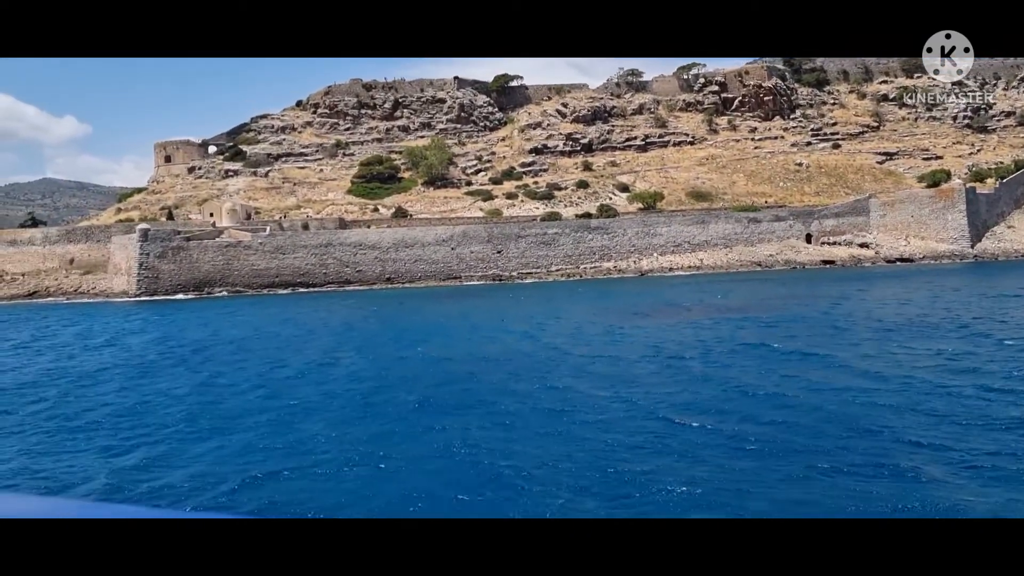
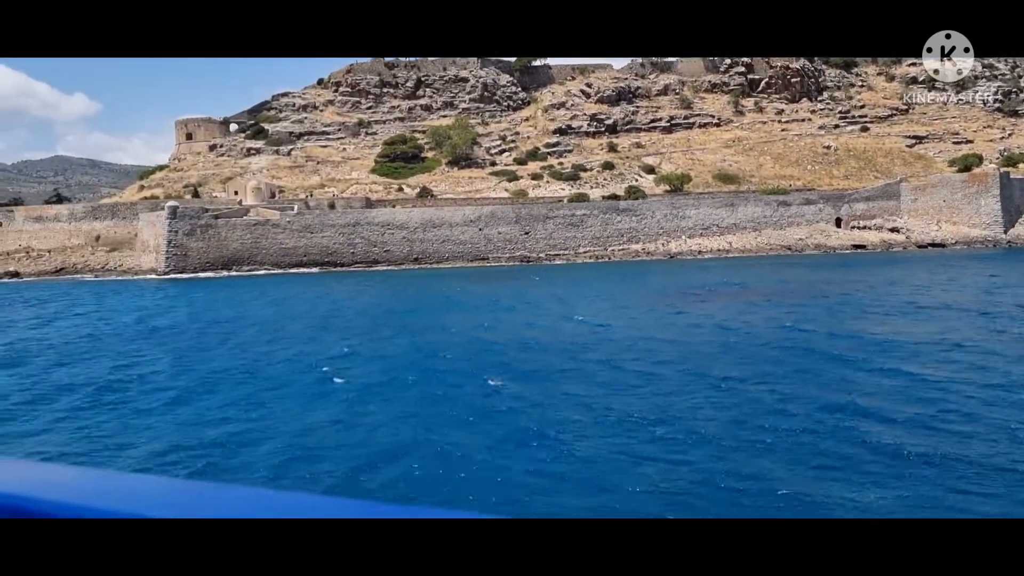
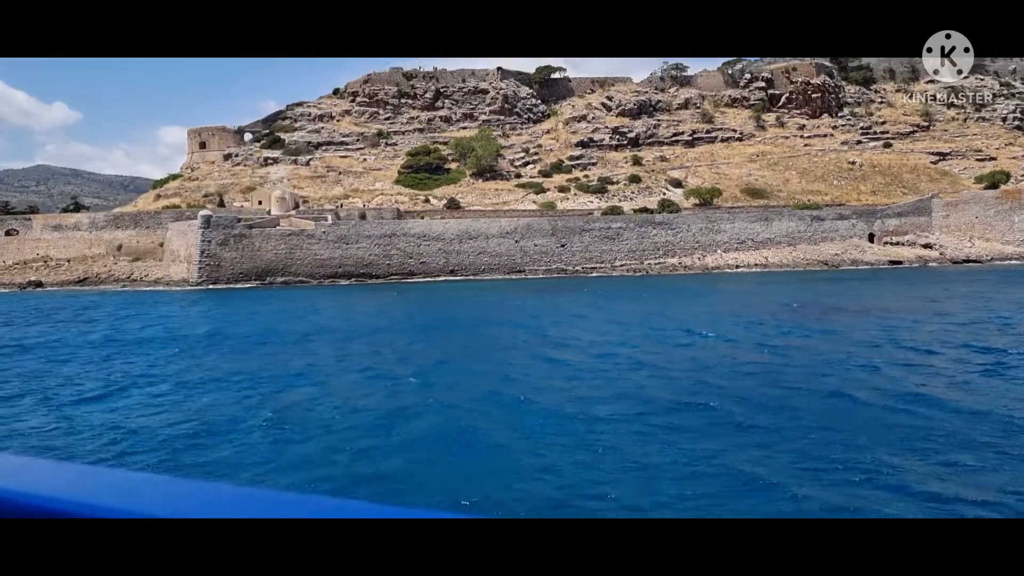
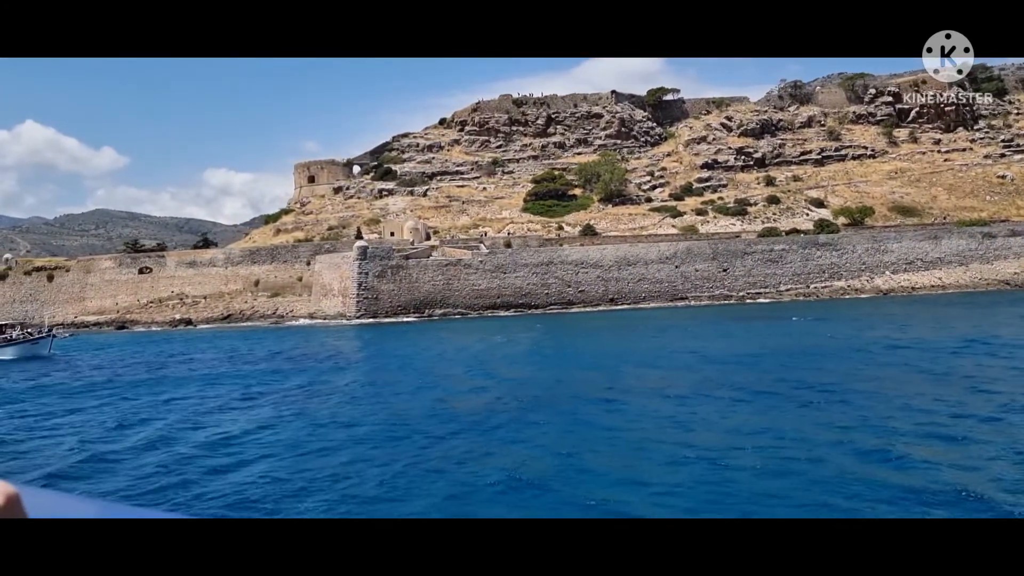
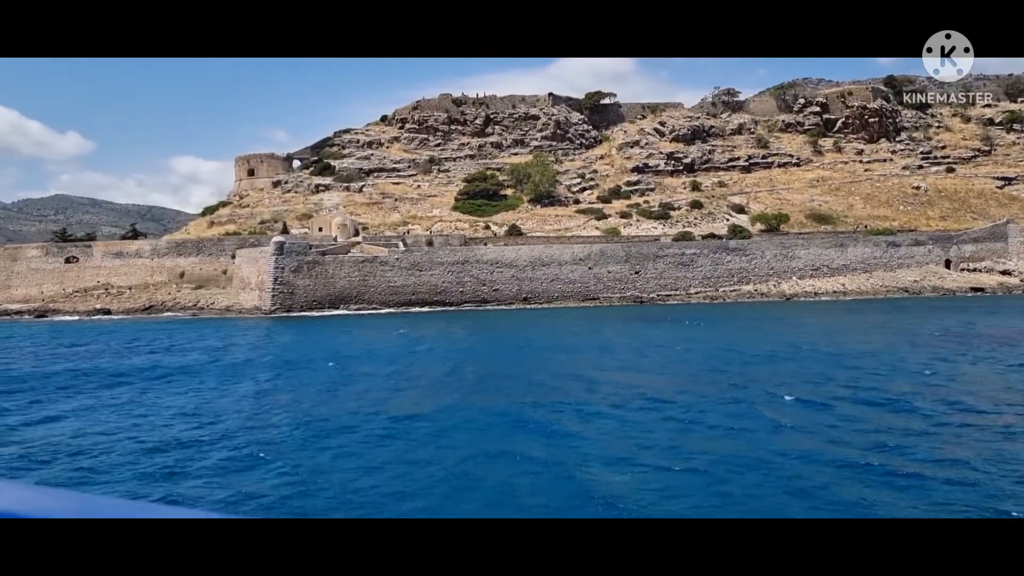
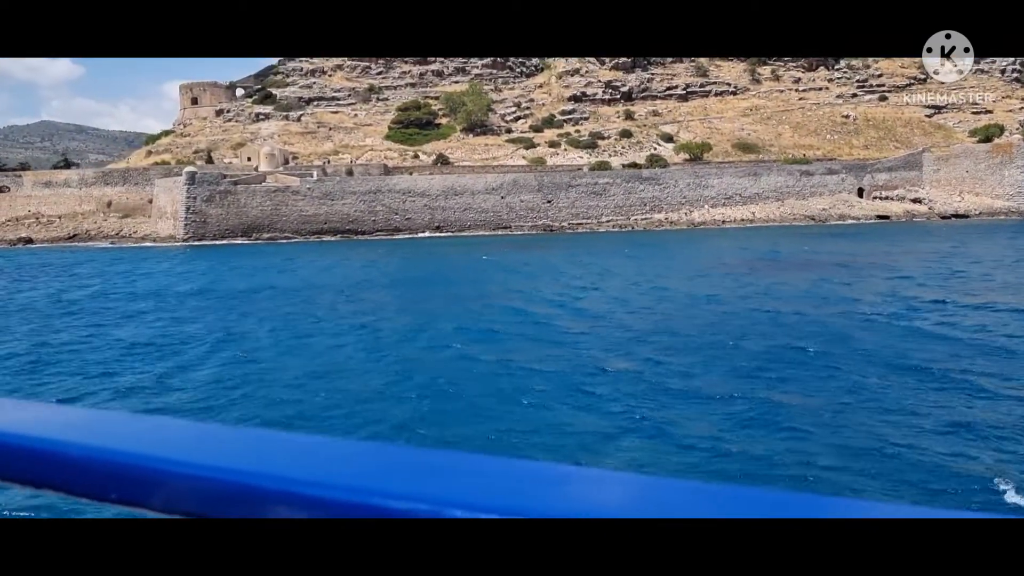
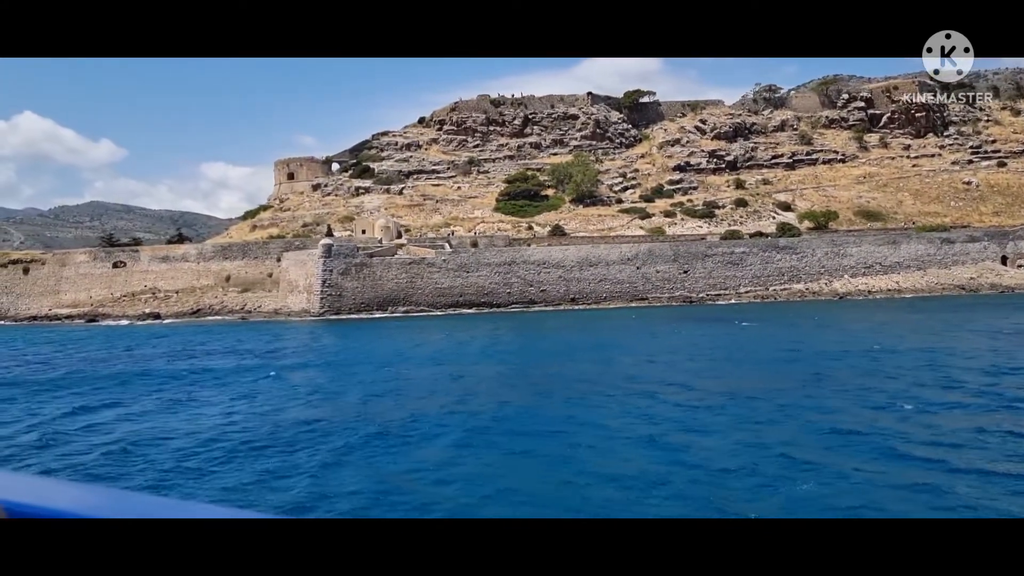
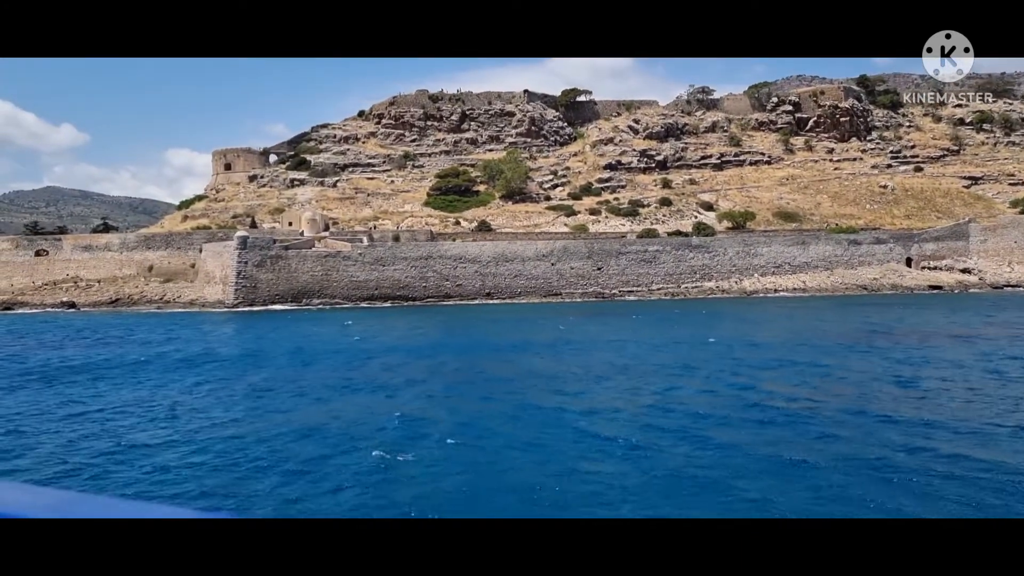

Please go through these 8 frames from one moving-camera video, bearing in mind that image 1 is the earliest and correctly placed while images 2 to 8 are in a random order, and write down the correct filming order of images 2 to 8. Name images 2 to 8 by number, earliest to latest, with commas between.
2, 6, 3, 8, 5, 7, 4
